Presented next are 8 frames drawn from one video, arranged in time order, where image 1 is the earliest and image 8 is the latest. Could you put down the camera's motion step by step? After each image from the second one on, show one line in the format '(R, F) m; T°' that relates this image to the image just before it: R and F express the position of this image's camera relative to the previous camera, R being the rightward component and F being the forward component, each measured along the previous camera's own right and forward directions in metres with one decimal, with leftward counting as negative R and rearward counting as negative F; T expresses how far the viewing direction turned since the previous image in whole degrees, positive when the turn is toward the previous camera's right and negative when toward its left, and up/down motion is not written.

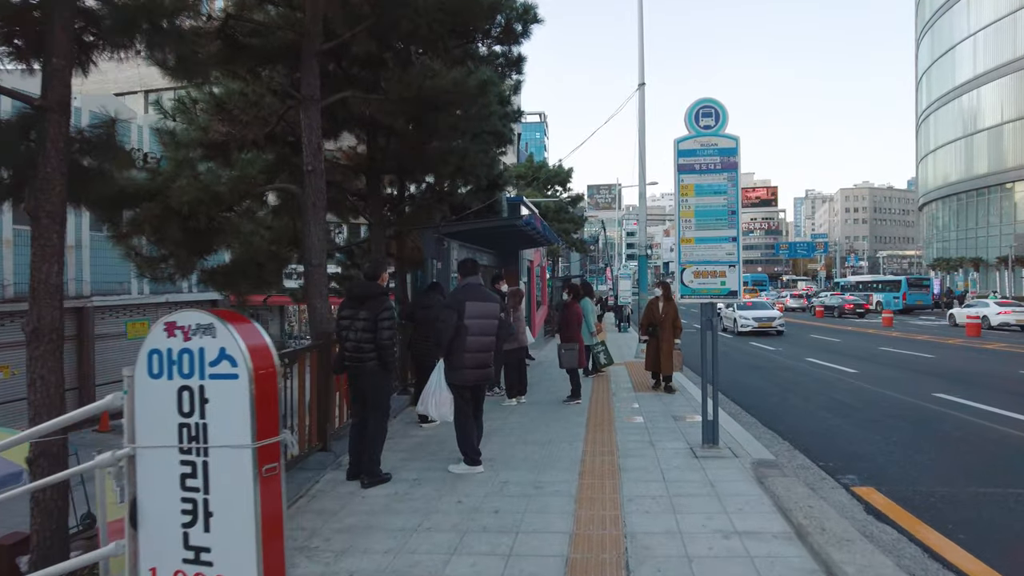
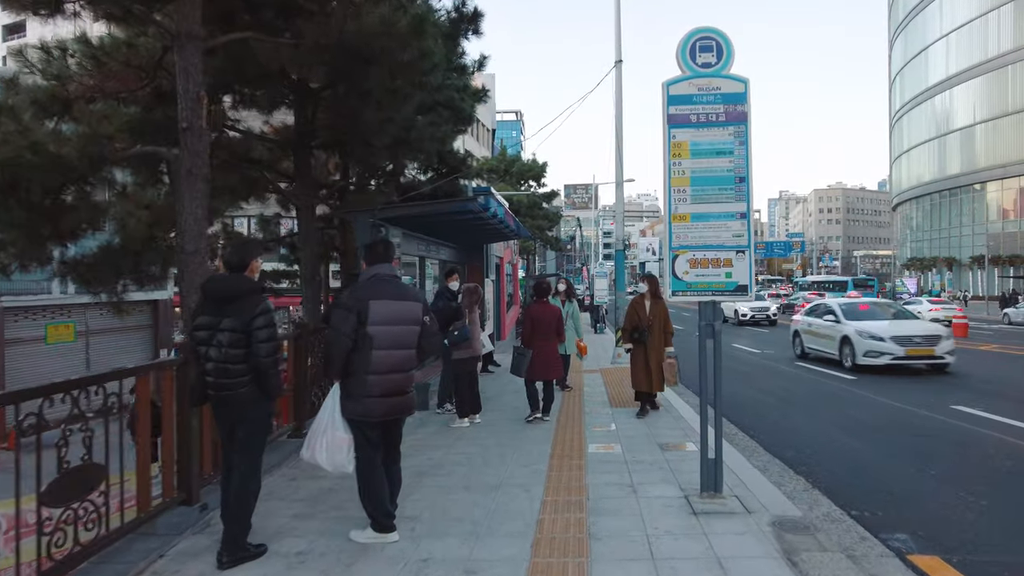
(+0.4, +1.8) m; +2°
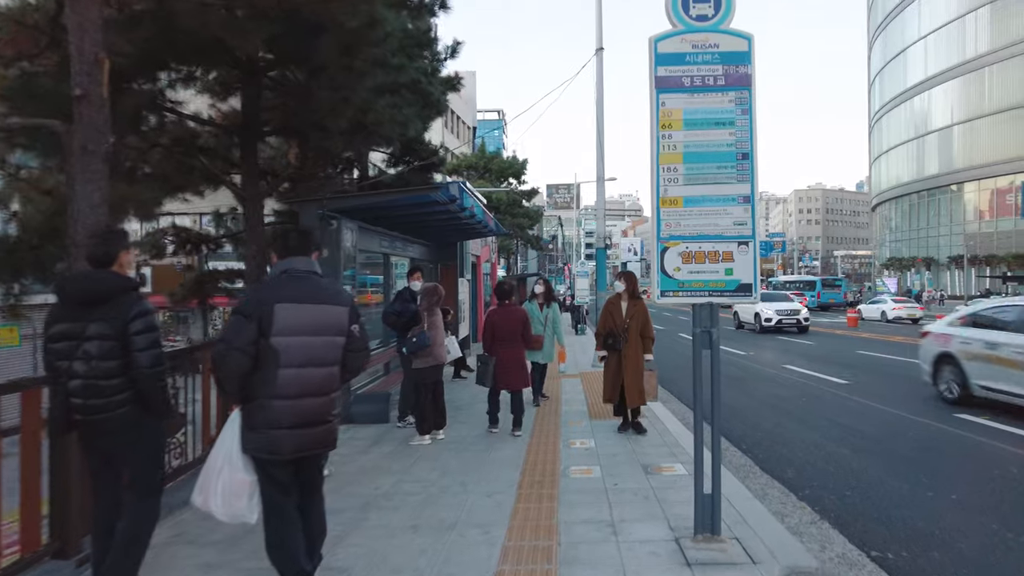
(+0.2, +0.9) m; +2°
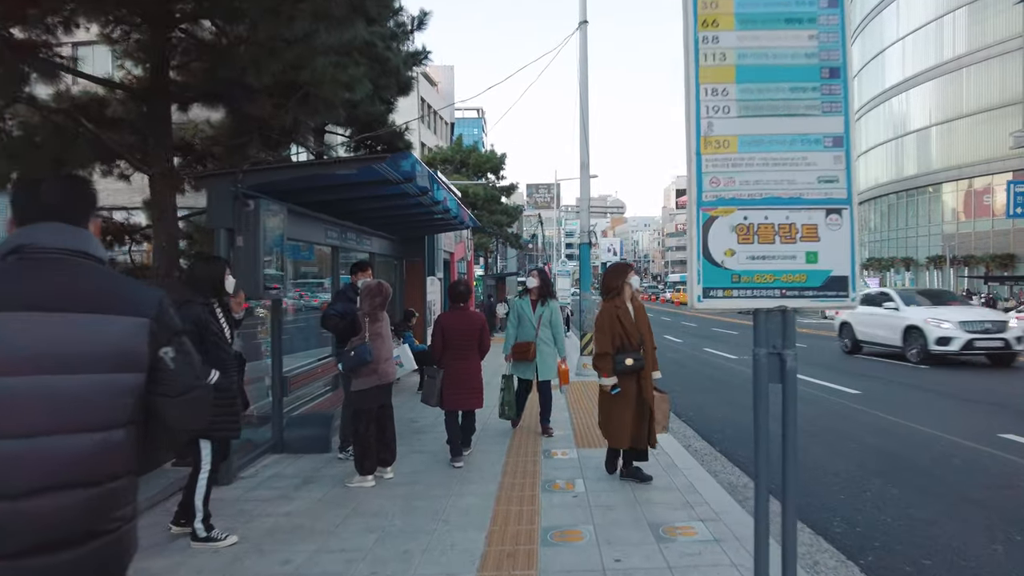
(+0.1, +1.6) m; +2°
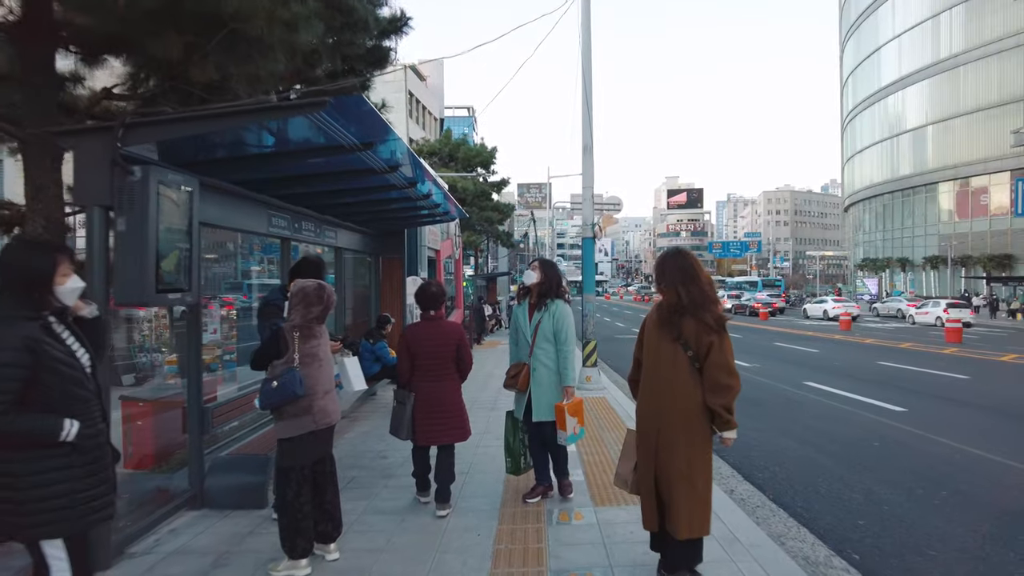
(0.0, +1.7) m; +1°
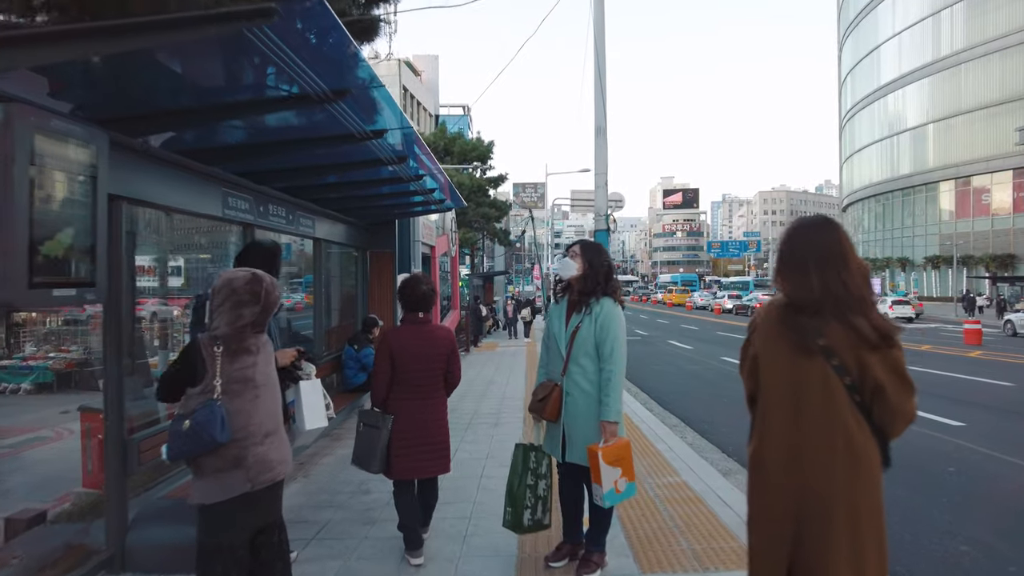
(-0.2, +1.3) m; 0°
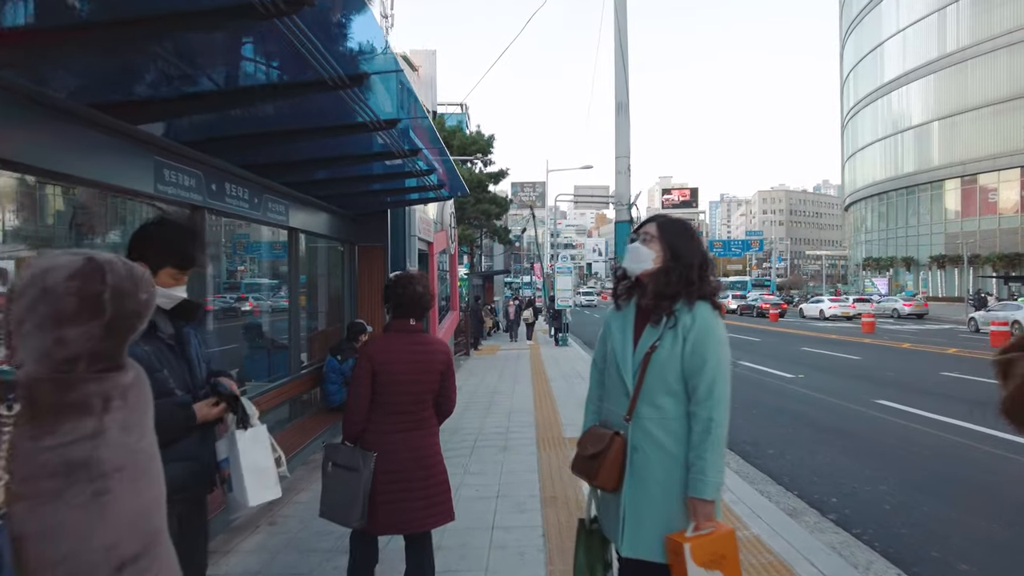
(-0.2, +1.3) m; 0°
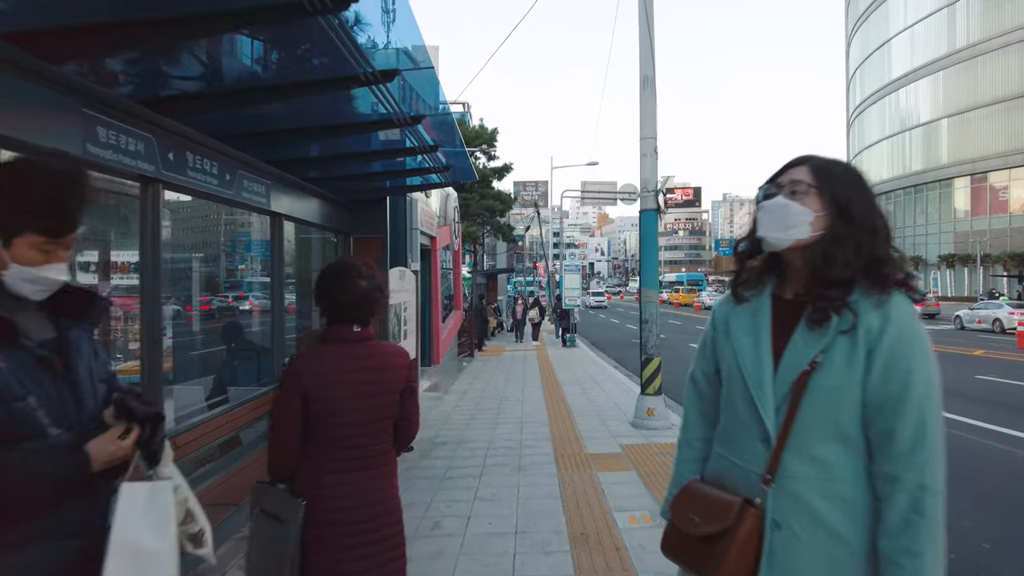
(-0.2, +1.0) m; 0°
